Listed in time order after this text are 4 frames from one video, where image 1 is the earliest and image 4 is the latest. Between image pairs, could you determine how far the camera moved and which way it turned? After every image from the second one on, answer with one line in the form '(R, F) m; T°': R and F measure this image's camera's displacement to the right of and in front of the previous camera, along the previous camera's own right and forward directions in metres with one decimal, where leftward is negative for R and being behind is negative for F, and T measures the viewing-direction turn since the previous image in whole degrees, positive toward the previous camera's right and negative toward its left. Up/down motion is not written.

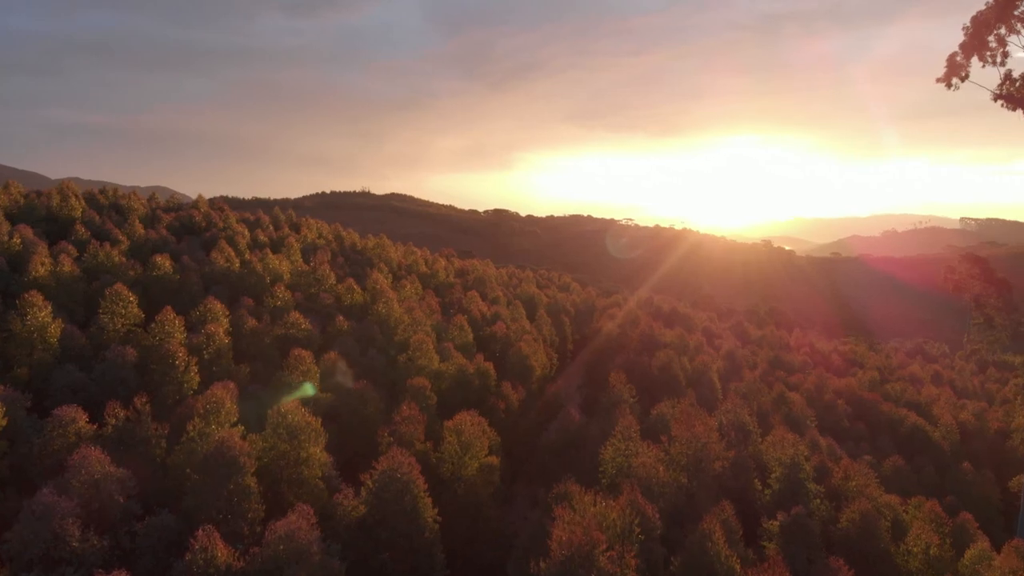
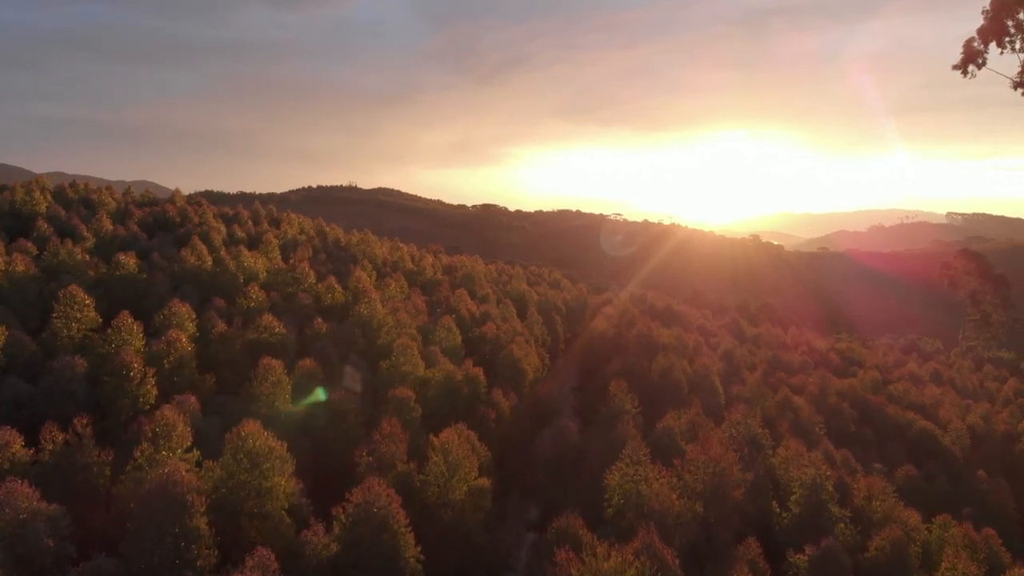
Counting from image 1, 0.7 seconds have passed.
(0.0, +0.7) m; +1°
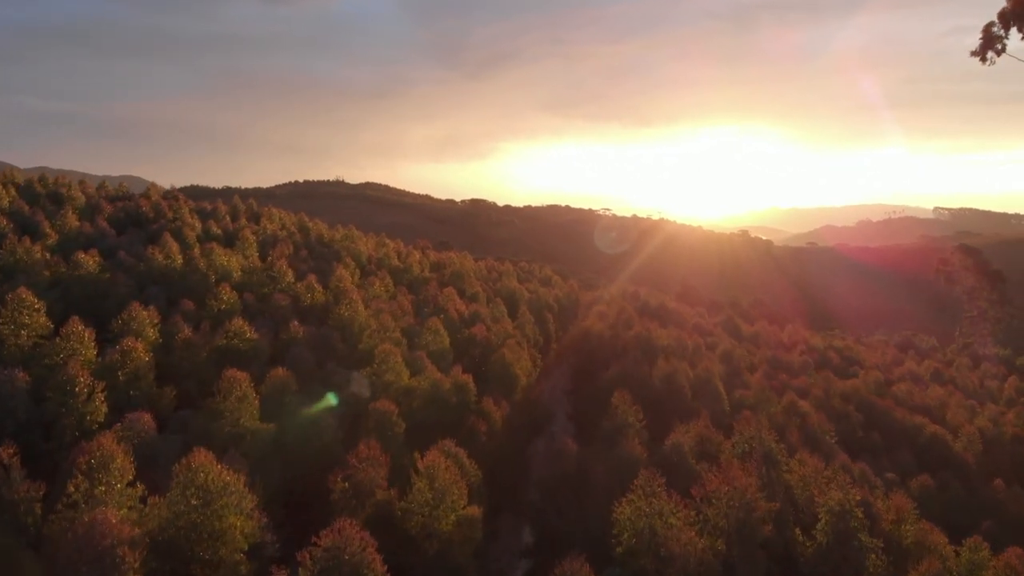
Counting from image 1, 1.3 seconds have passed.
(0.0, +0.7) m; +1°
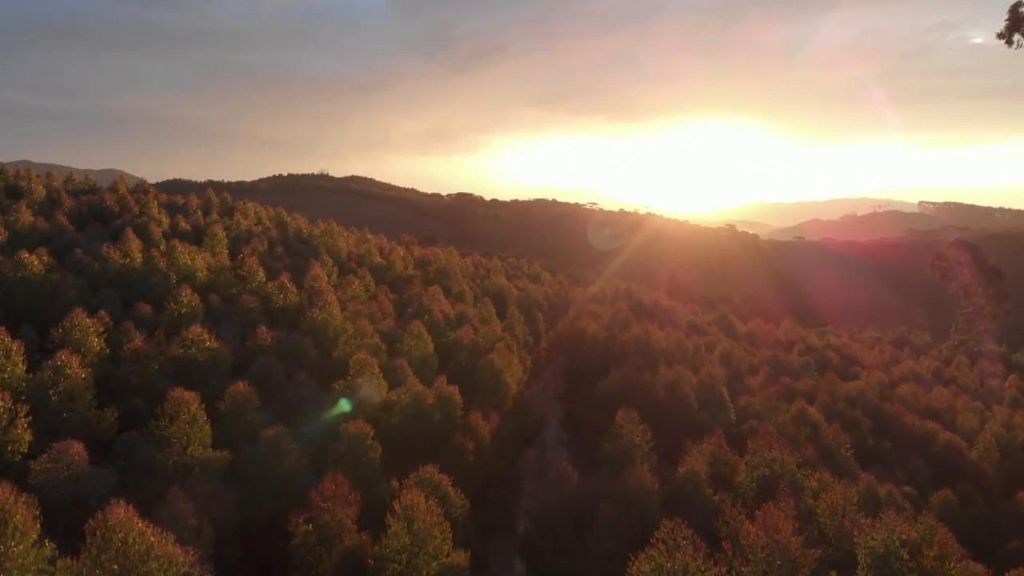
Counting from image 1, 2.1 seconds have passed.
(0.0, +0.9) m; +1°
